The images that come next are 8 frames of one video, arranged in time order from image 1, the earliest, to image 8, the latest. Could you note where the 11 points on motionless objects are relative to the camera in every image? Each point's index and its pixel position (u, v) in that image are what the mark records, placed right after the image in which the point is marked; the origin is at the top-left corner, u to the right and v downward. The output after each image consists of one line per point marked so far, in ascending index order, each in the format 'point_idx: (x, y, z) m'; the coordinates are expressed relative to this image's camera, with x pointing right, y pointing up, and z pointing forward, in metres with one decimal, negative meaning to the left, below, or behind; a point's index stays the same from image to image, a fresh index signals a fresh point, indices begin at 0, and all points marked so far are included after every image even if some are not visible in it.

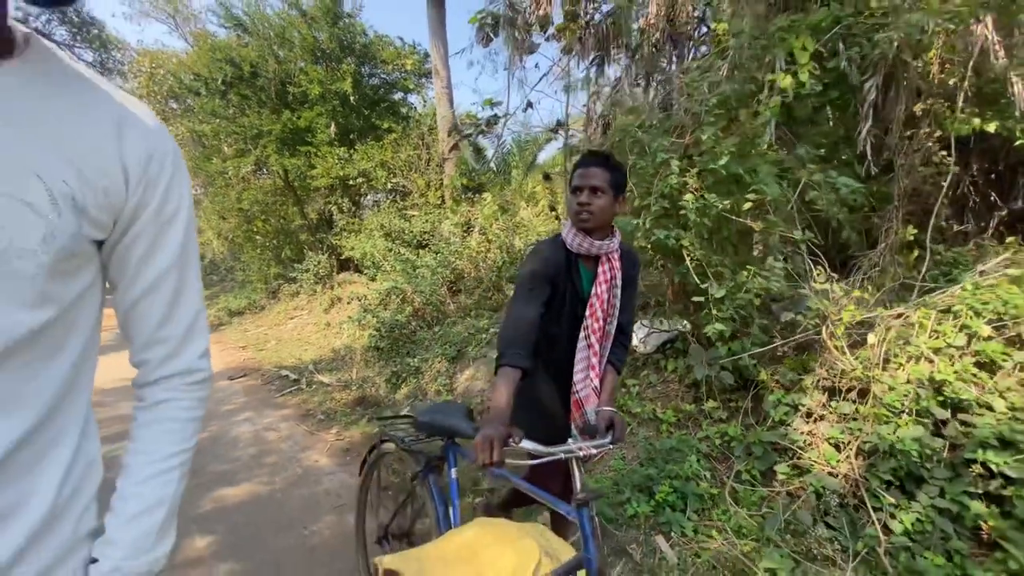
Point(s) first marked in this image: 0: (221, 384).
0: (-4.7, -1.5, +7.6) m
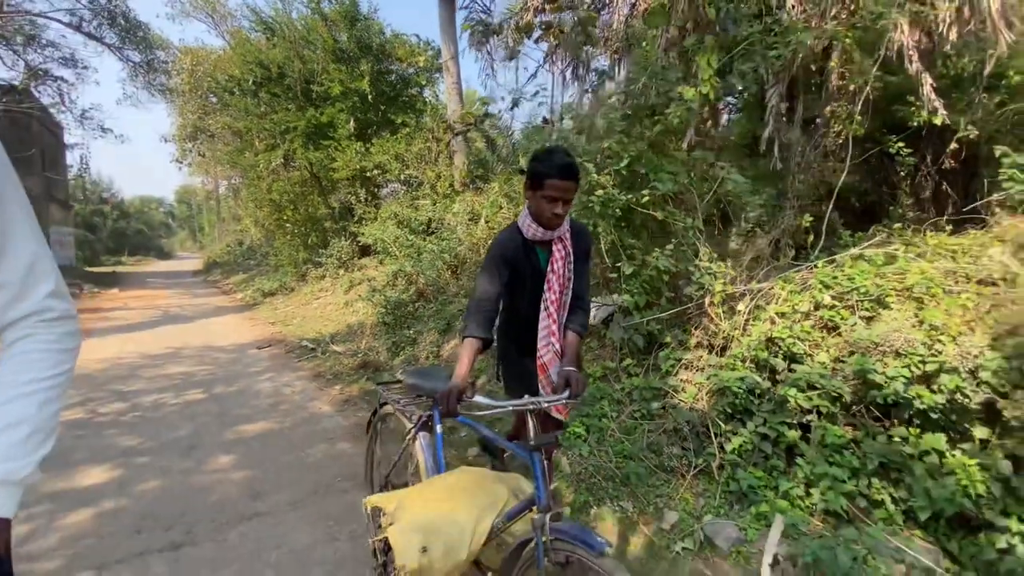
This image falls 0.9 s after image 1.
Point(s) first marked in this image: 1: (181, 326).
0: (-4.9, -1.2, +8.8) m
1: (-8.1, -0.9, +11.5) m
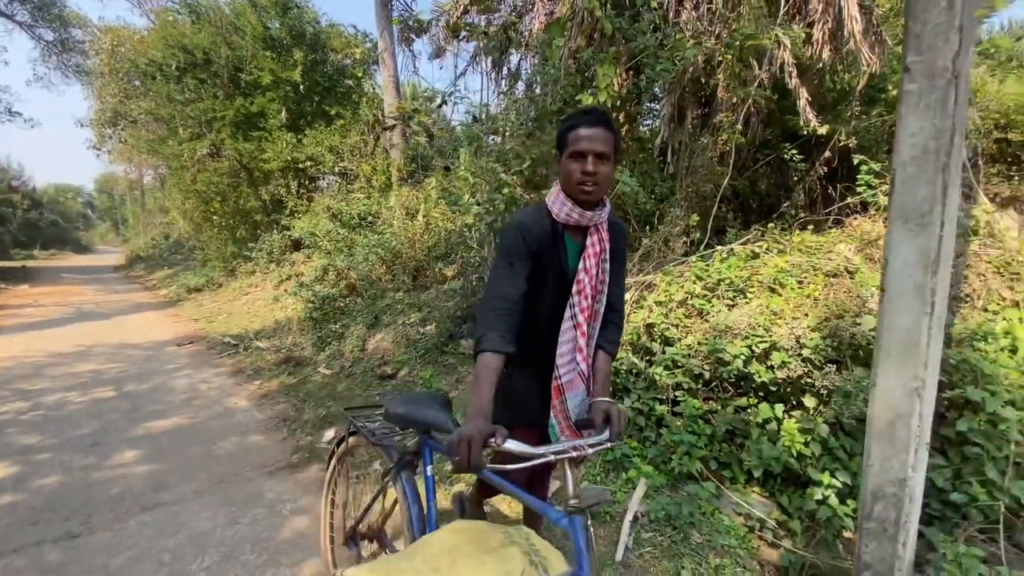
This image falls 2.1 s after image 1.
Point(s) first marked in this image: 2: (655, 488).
0: (-6.1, -1.1, +8.4) m
1: (-9.6, -0.8, +10.9) m
2: (+0.9, -1.3, +3.0) m
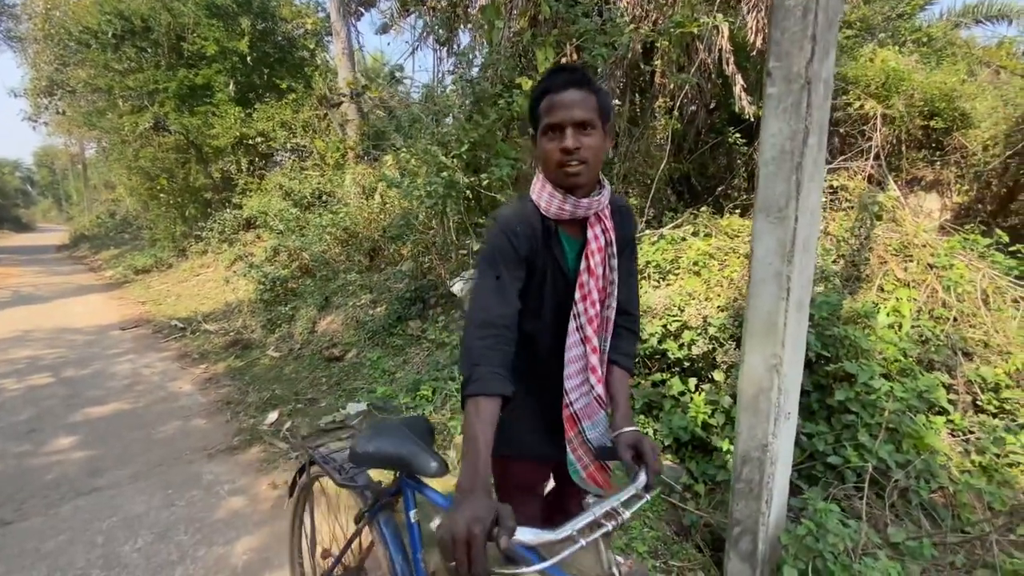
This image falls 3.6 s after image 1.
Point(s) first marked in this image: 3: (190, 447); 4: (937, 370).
0: (-6.9, -0.8, +8.2) m
1: (-10.6, -0.4, +10.4) m
2: (+0.4, -1.2, +3.2) m
3: (-2.8, -1.4, +4.1) m
4: (+2.8, -0.5, +3.1) m
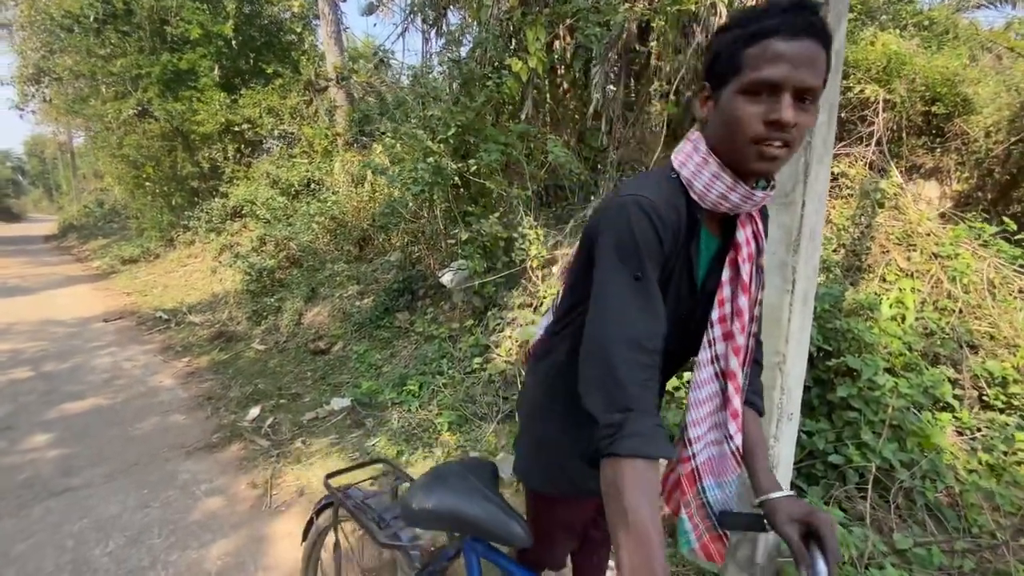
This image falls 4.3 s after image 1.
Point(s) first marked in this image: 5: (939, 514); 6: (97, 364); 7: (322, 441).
0: (-7.0, -0.6, +8.0) m
1: (-10.7, -0.2, +10.1) m
2: (+0.4, -1.1, +3.0) m
3: (-2.9, -1.3, +4.0) m
4: (+2.8, -0.5, +3.0) m
5: (+2.2, -1.2, +2.4) m
6: (-5.2, -1.0, +5.9) m
7: (-1.5, -1.2, +3.7) m
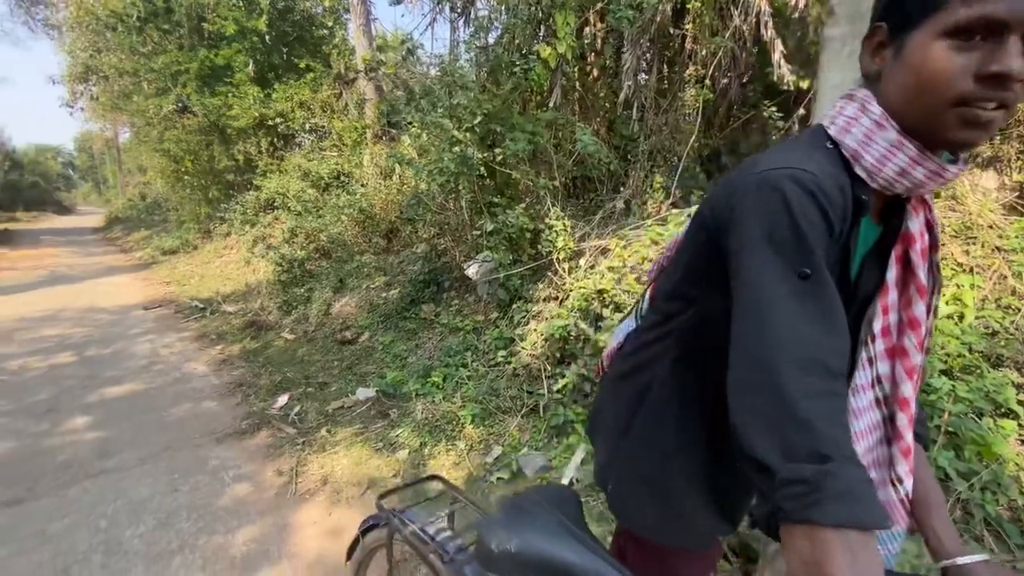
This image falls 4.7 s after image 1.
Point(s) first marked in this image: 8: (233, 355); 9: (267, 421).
0: (-6.6, -0.4, +8.3) m
1: (-10.1, 0.0, +10.6) m
2: (+0.5, -1.0, +3.0) m
3: (-2.7, -1.2, +4.1) m
4: (+2.9, -0.5, +2.8) m
5: (+2.3, -1.1, +2.2) m
6: (-4.9, -0.8, +6.1) m
7: (-1.3, -1.1, +3.7) m
8: (-3.4, -0.8, +5.8) m
9: (-2.1, -1.2, +4.1) m
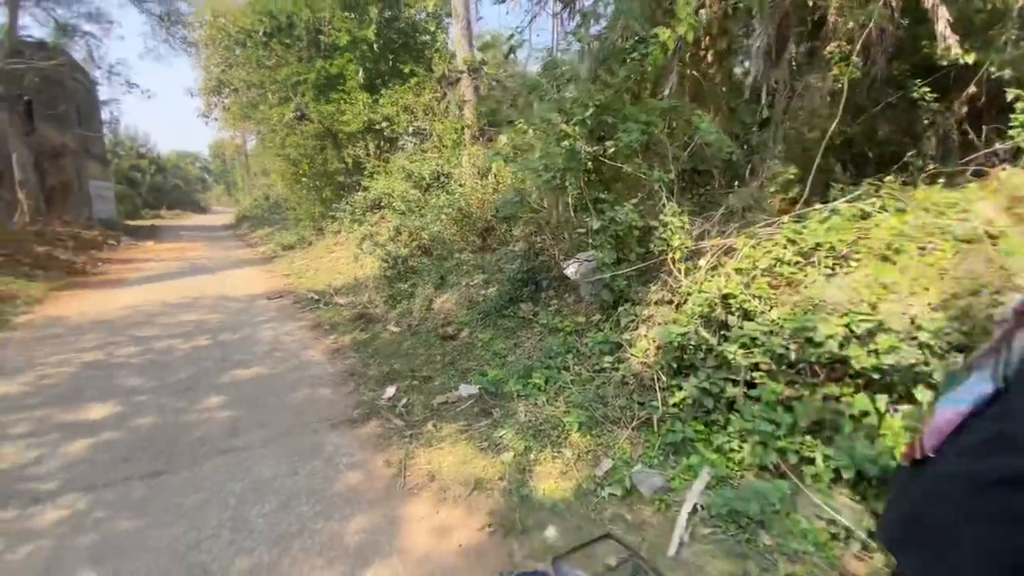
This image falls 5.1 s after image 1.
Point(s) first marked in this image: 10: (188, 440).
0: (-4.9, -0.3, +9.1) m
1: (-7.9, +0.3, +12.1) m
2: (+1.2, -1.1, +2.6) m
3: (-1.8, -1.2, +4.3) m
4: (+3.5, -0.6, +2.1) m
5: (+2.8, -1.2, +1.6) m
6: (-3.6, -0.7, +6.7) m
7: (-0.5, -1.1, +3.7) m
8: (-2.2, -0.7, +6.1) m
9: (-1.2, -1.1, +4.3) m
10: (-2.7, -1.3, +4.0) m
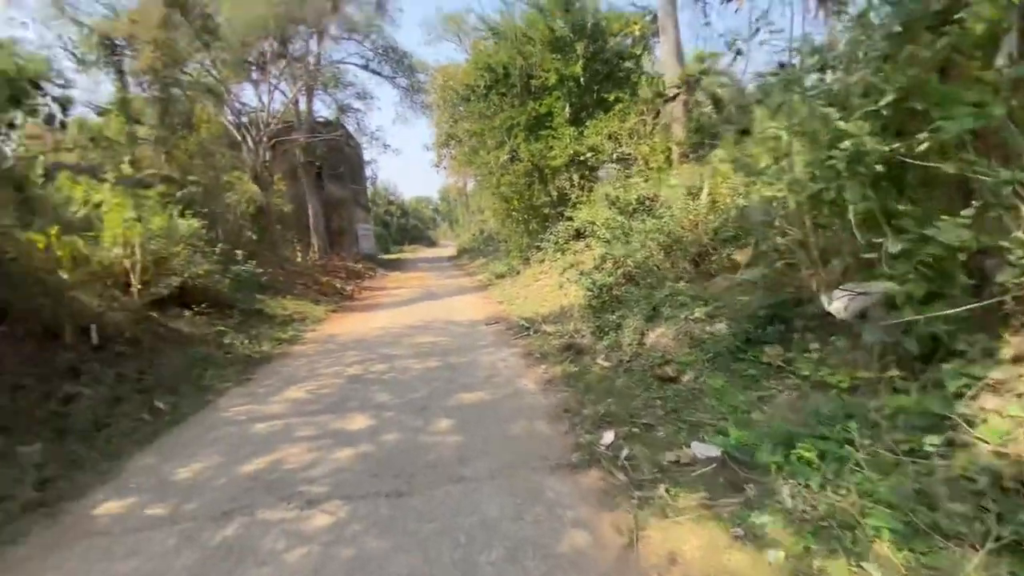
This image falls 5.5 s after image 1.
0: (-0.7, -0.8, +9.9) m
1: (-2.4, -0.4, +13.8) m
2: (+2.3, -1.3, +1.5) m
3: (+0.2, -1.5, +4.2) m
4: (+4.2, -0.7, +0.1) m
5: (+3.4, -1.4, -0.1) m
6: (-0.5, -1.1, +7.1) m
7: (+1.2, -1.4, +3.1) m
8: (+0.6, -1.1, +6.0) m
9: (+0.7, -1.4, +3.9) m
10: (-0.8, -1.6, +4.3) m
